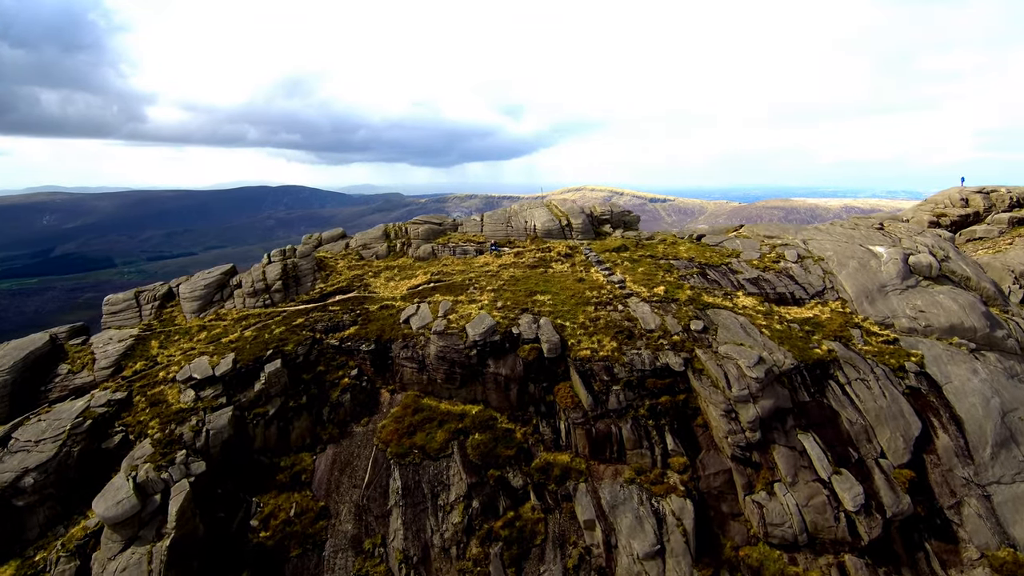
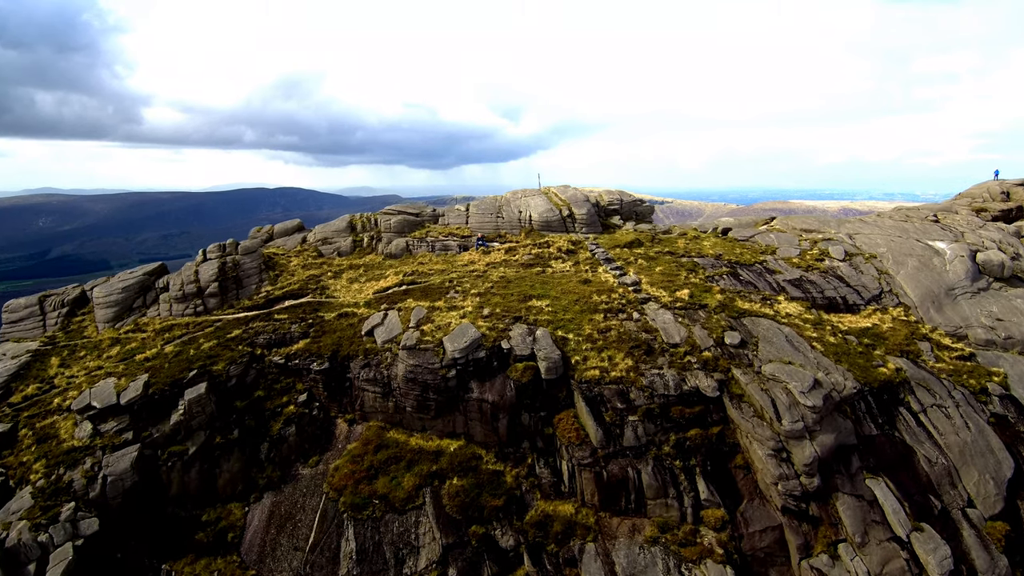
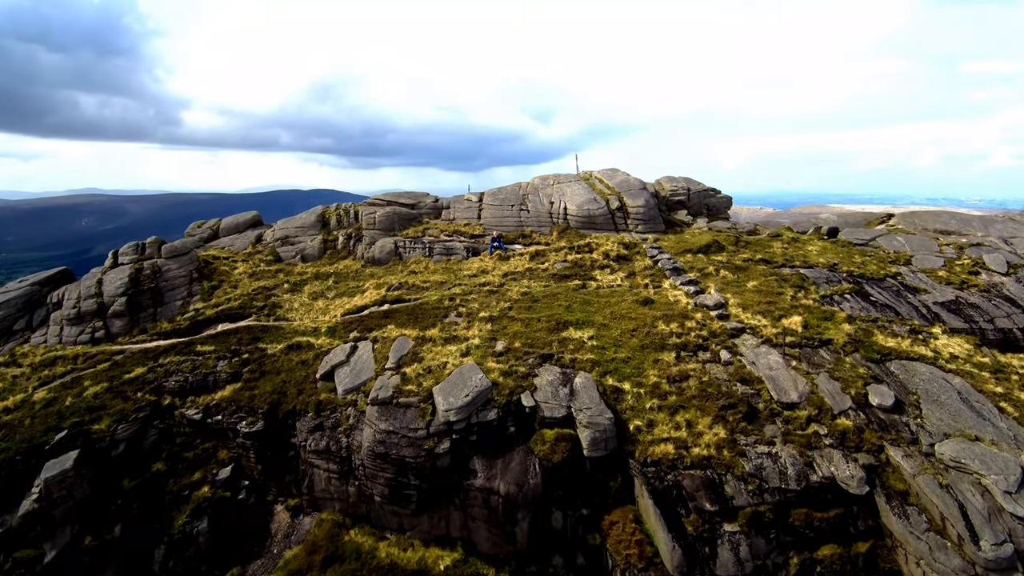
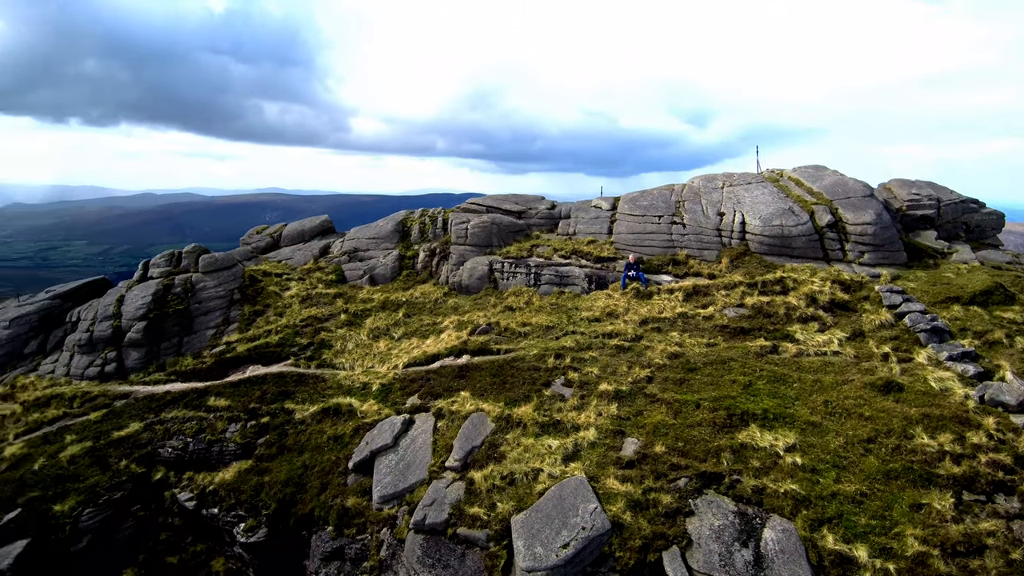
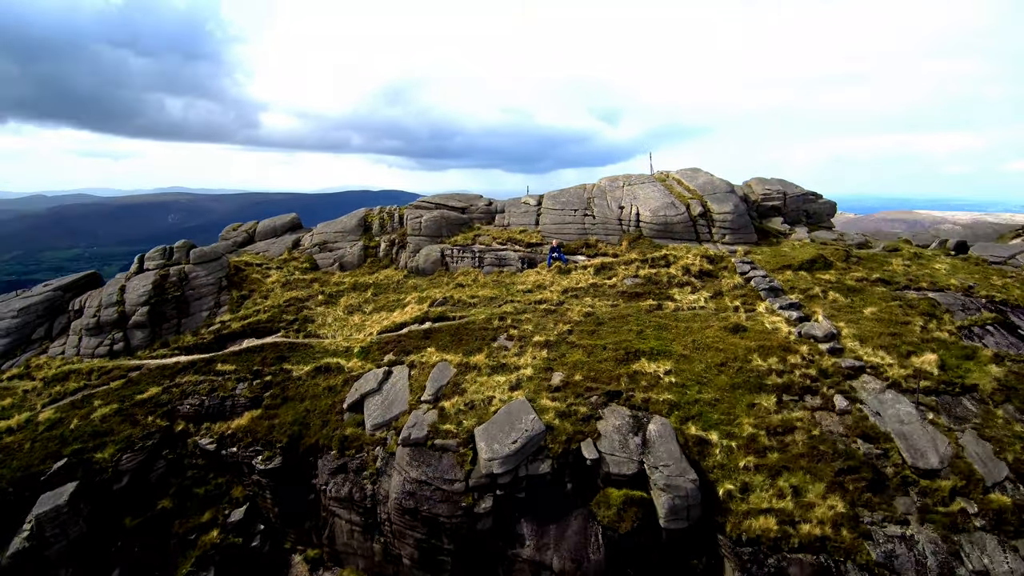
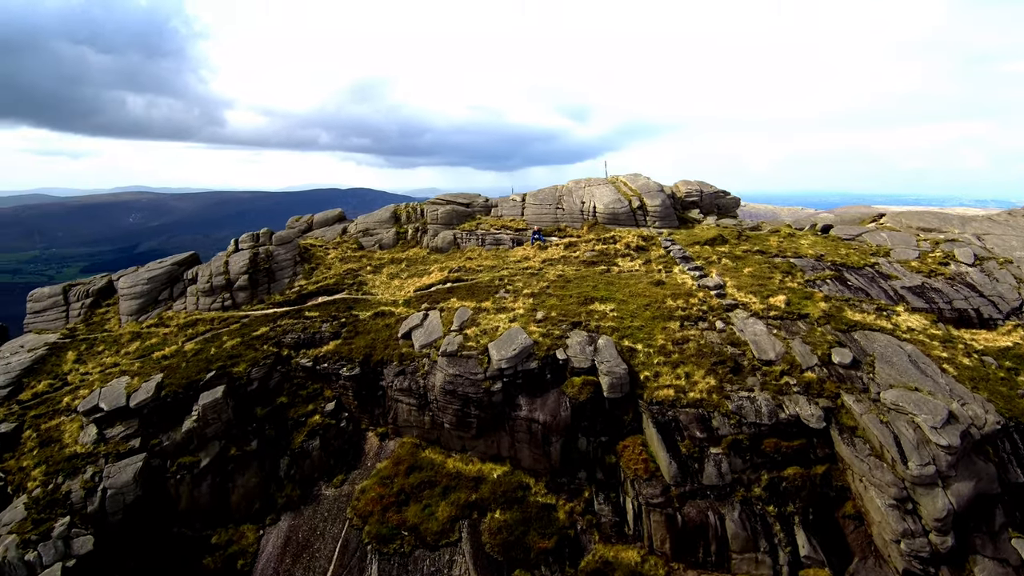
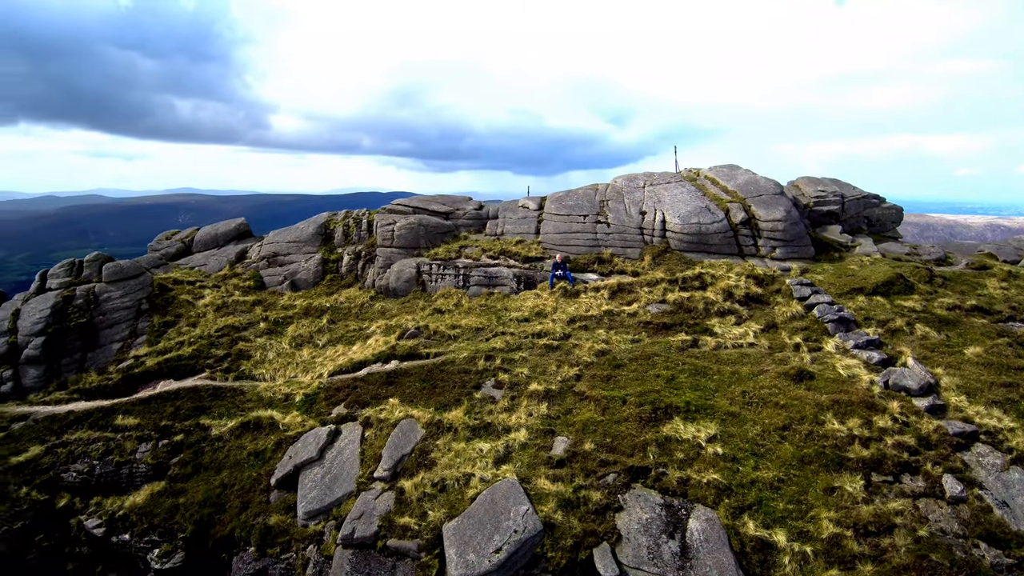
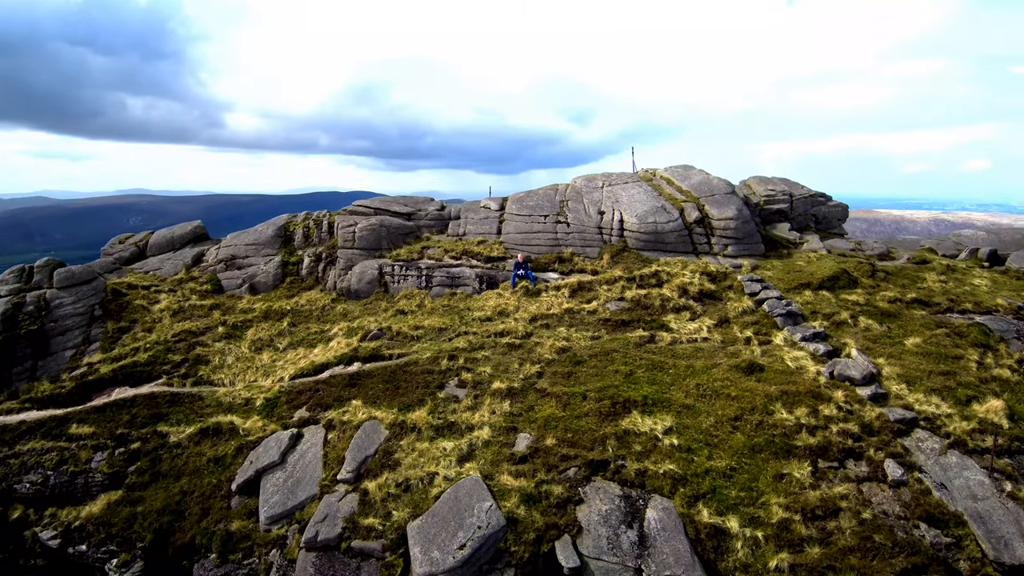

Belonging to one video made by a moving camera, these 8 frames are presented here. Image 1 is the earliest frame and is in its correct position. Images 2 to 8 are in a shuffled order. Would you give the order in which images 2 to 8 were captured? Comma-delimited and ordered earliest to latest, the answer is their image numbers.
2, 6, 3, 5, 8, 7, 4
